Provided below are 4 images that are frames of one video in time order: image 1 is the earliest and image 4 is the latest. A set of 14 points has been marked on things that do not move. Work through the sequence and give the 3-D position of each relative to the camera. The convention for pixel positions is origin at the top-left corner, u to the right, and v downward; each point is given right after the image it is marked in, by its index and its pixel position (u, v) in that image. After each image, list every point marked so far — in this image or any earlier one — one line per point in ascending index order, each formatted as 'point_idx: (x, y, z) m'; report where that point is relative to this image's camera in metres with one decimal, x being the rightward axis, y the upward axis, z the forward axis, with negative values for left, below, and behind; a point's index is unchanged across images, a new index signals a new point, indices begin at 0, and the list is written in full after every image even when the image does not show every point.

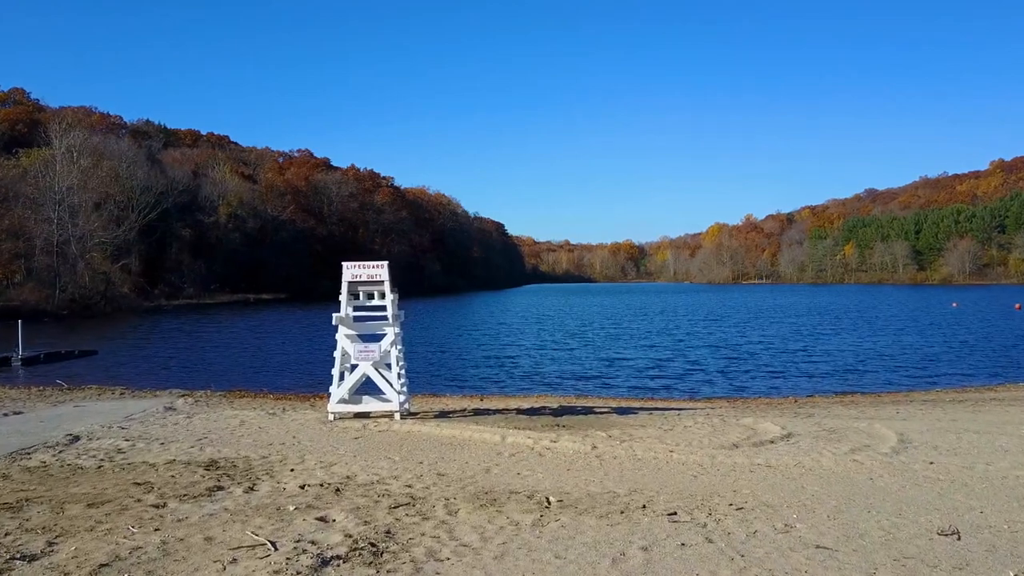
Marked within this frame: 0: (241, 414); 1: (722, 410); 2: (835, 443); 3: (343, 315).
0: (-6.0, -2.8, +15.9) m
1: (+5.1, -3.0, +17.4) m
2: (+5.3, -2.6, +11.9) m
3: (-3.4, -0.6, +14.7) m
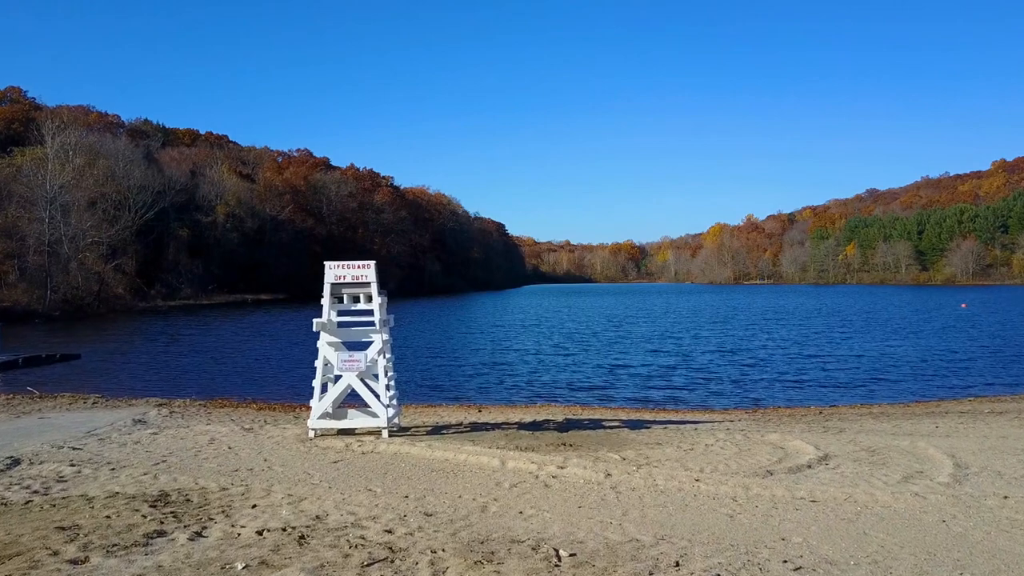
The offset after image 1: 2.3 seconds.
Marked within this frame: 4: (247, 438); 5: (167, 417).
0: (-6.0, -2.8, +14.4) m
1: (+5.1, -3.0, +15.9) m
2: (+5.3, -2.6, +10.4) m
3: (-3.4, -0.6, +13.2) m
4: (-4.8, -2.7, +13.1) m
5: (-8.2, -3.0, +17.1) m
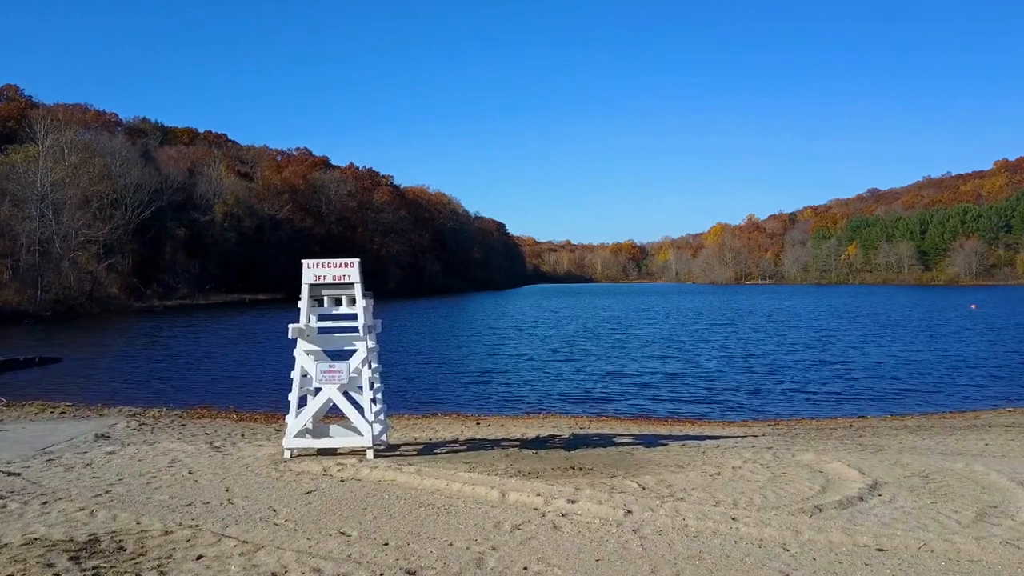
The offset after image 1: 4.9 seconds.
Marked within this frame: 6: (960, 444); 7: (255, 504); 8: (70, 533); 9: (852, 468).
0: (-5.9, -2.8, +12.9) m
1: (+5.2, -3.0, +14.4) m
2: (+5.4, -2.6, +8.9) m
3: (-3.4, -0.6, +11.6) m
4: (-4.8, -2.8, +11.5) m
5: (-8.1, -3.1, +15.6) m
6: (+8.4, -2.9, +13.5) m
7: (-3.1, -2.6, +8.7) m
8: (-4.6, -2.6, +7.6) m
9: (+5.3, -2.8, +11.2) m
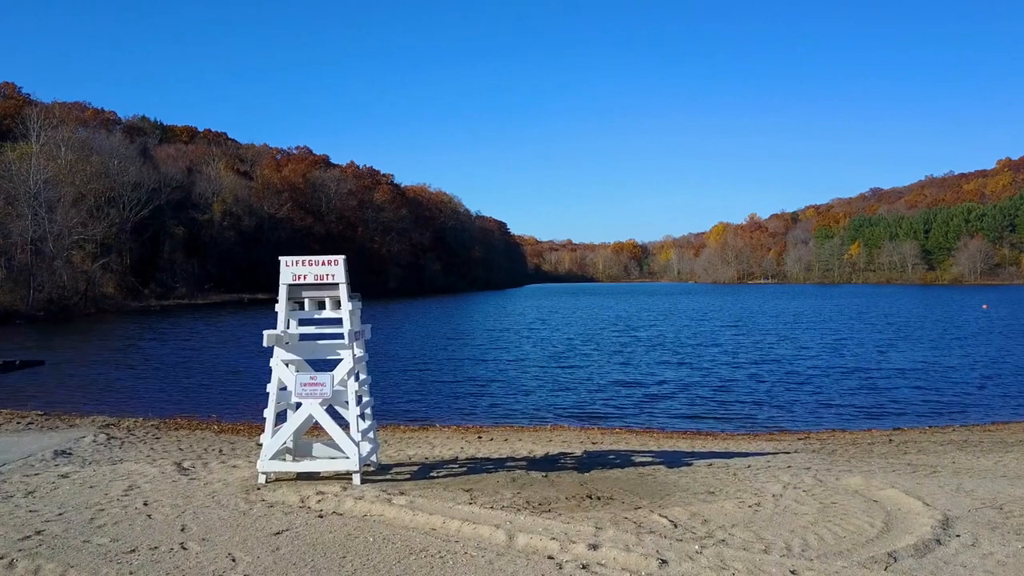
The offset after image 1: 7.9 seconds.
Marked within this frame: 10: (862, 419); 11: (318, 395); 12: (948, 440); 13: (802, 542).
0: (-5.8, -2.9, +11.4) m
1: (+5.3, -3.1, +12.9) m
2: (+5.5, -2.7, +7.4) m
3: (-3.3, -0.6, +10.2) m
4: (-4.7, -2.8, +10.1) m
5: (-8.0, -3.1, +14.1) m
6: (+8.5, -2.9, +12.0) m
7: (-3.0, -2.6, +7.2) m
8: (-4.5, -2.6, +6.1) m
9: (+5.4, -2.8, +9.7) m
10: (+9.6, -3.3, +19.0) m
11: (-2.7, -1.5, +10.1) m
12: (+8.9, -3.1, +14.6) m
13: (+3.1, -2.7, +7.6) m
